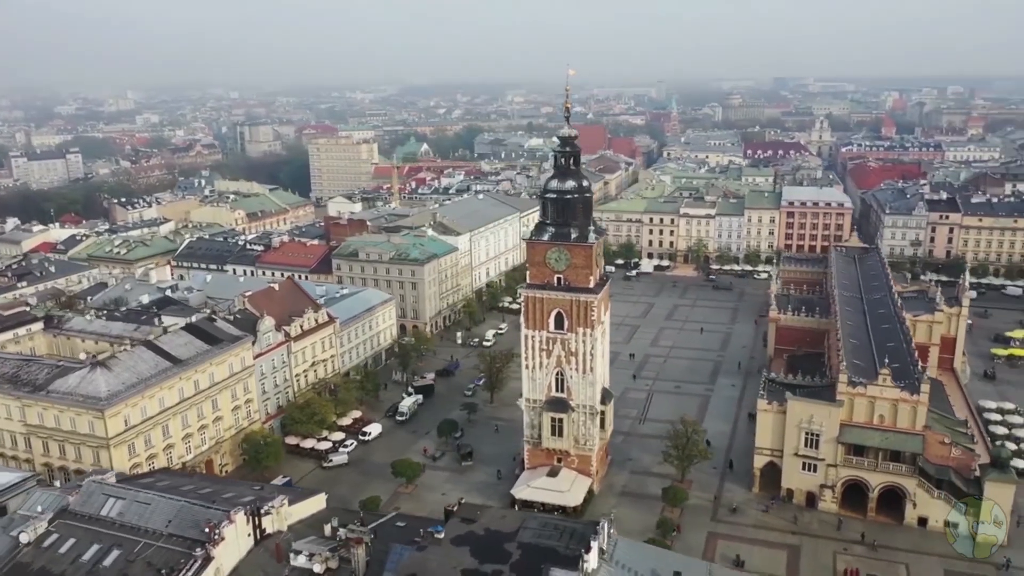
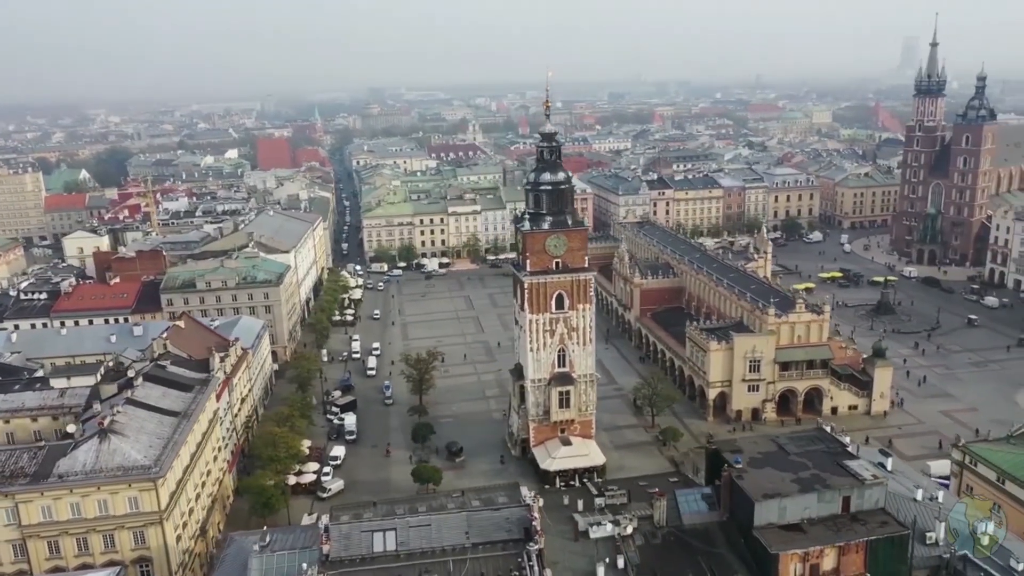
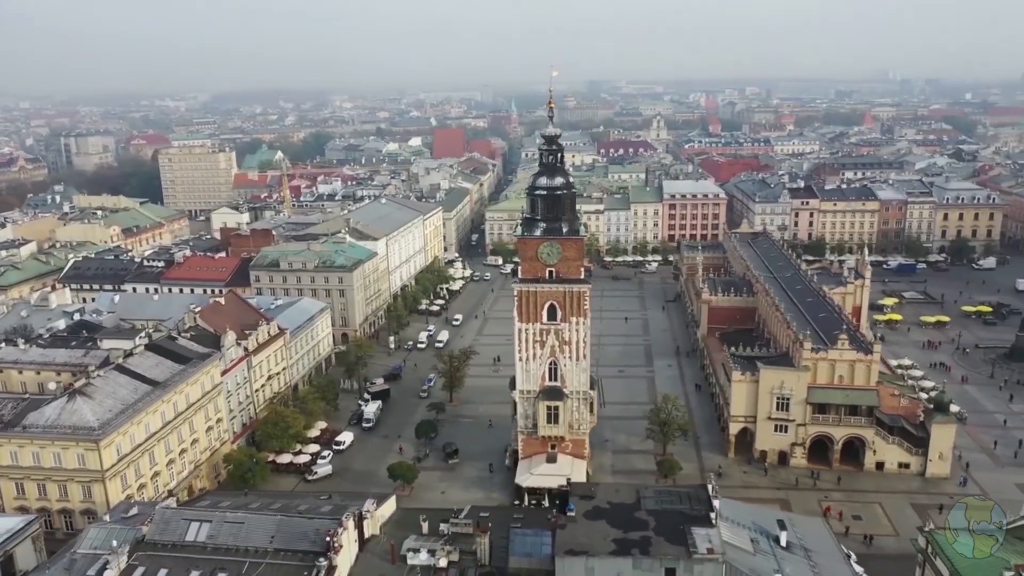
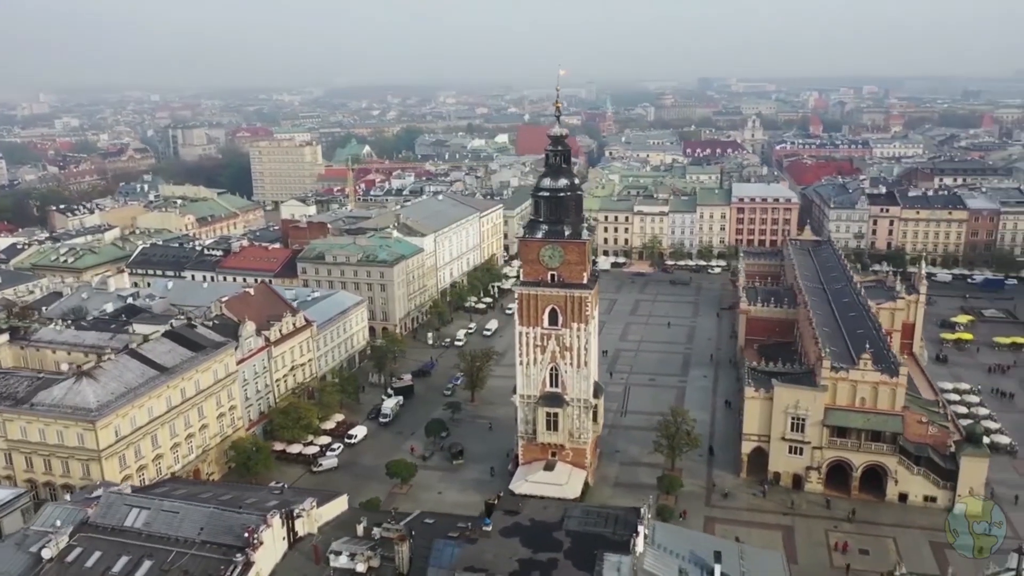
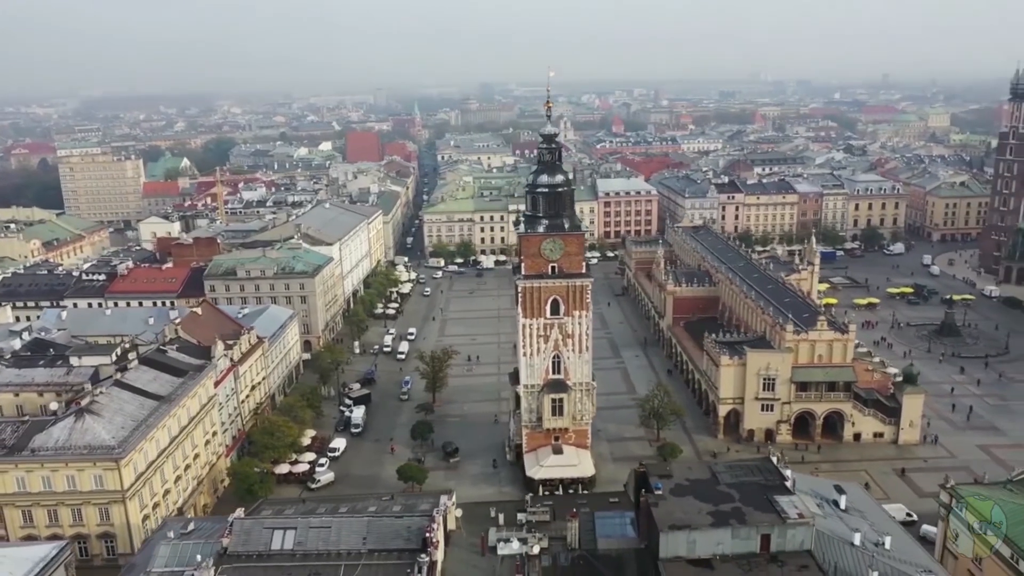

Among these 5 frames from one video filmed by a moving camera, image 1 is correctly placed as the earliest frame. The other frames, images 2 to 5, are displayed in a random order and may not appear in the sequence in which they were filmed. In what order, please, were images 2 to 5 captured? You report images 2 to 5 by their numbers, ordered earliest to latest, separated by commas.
4, 3, 5, 2
